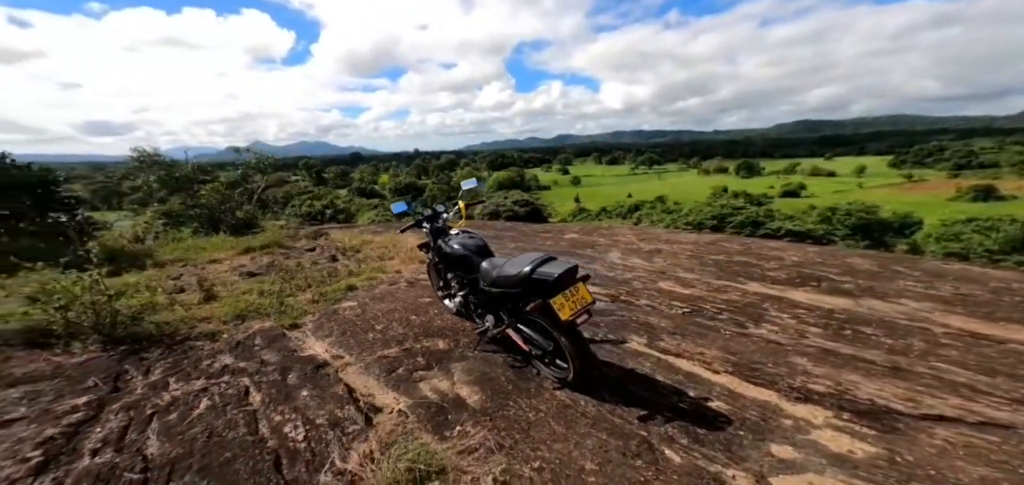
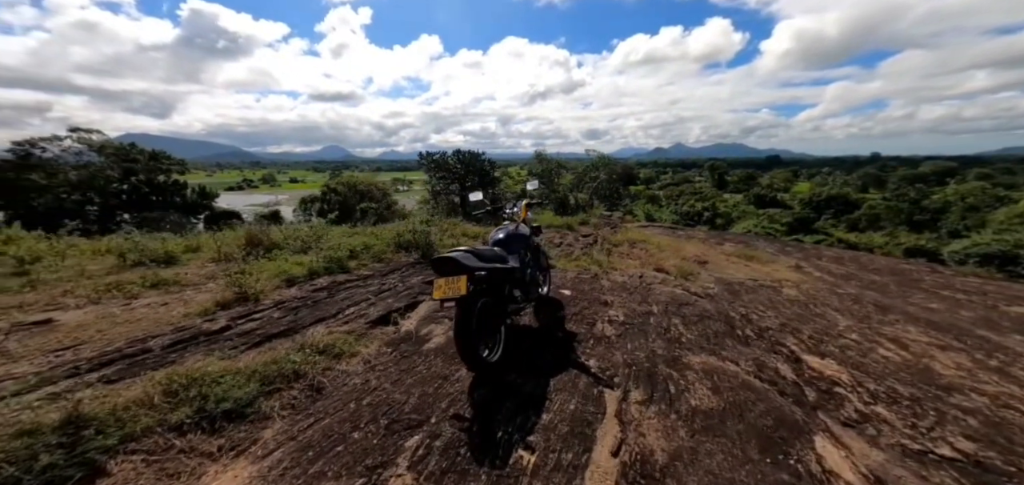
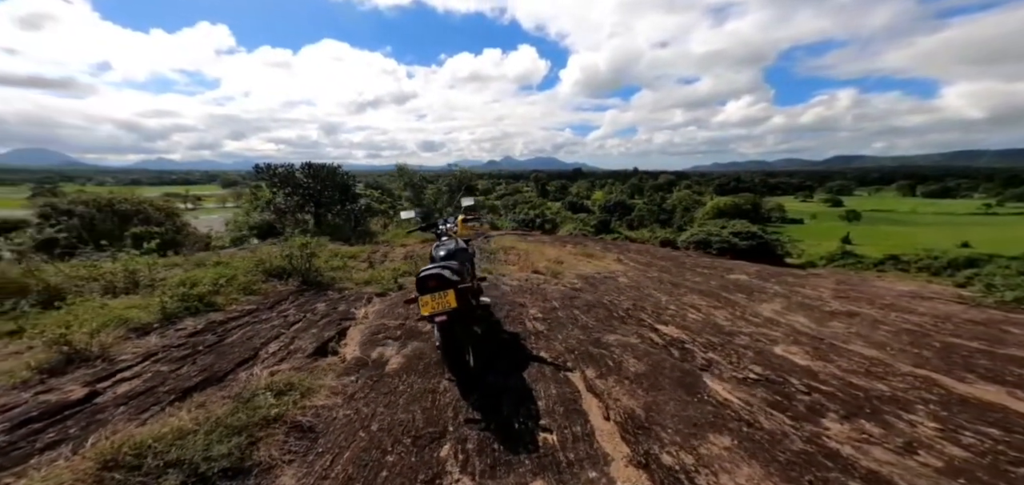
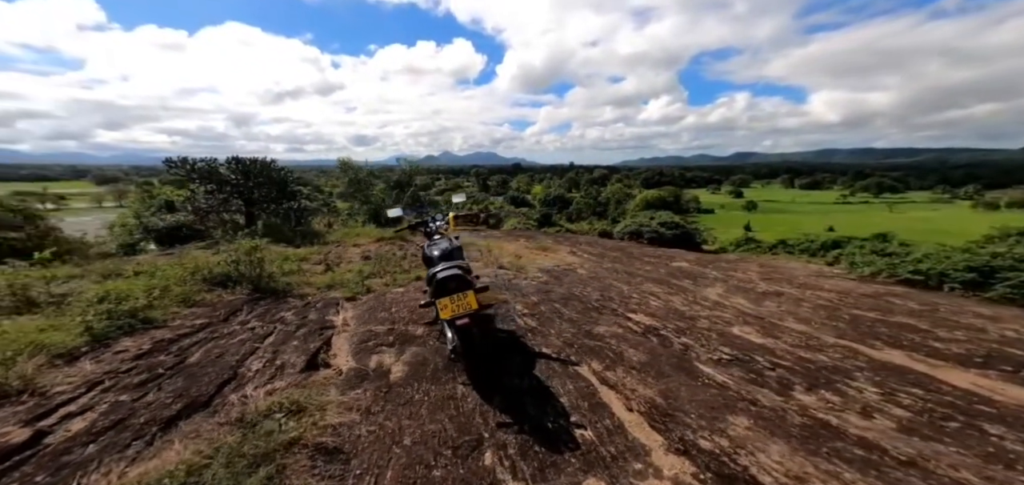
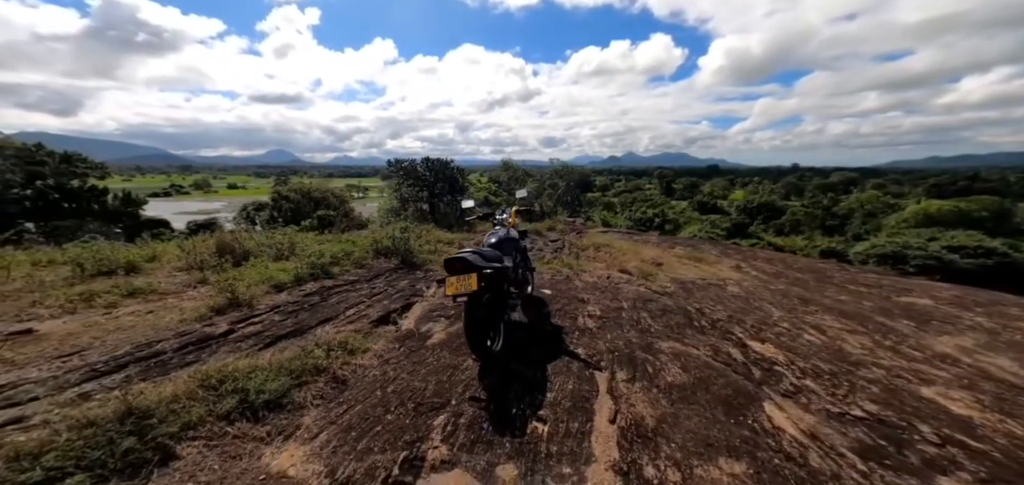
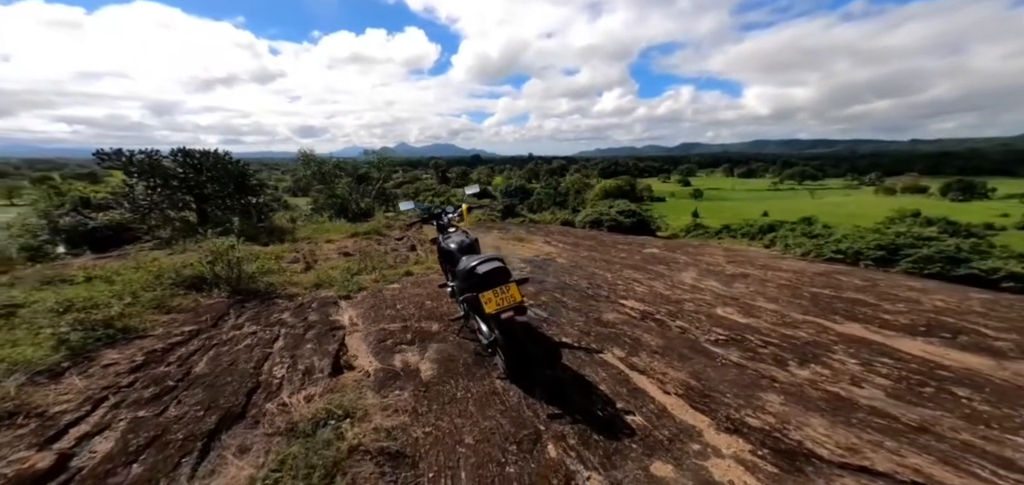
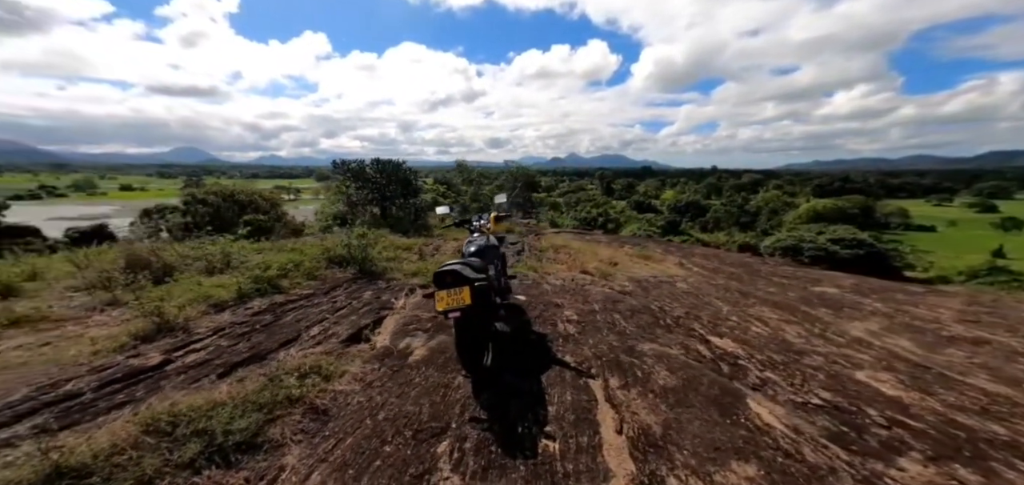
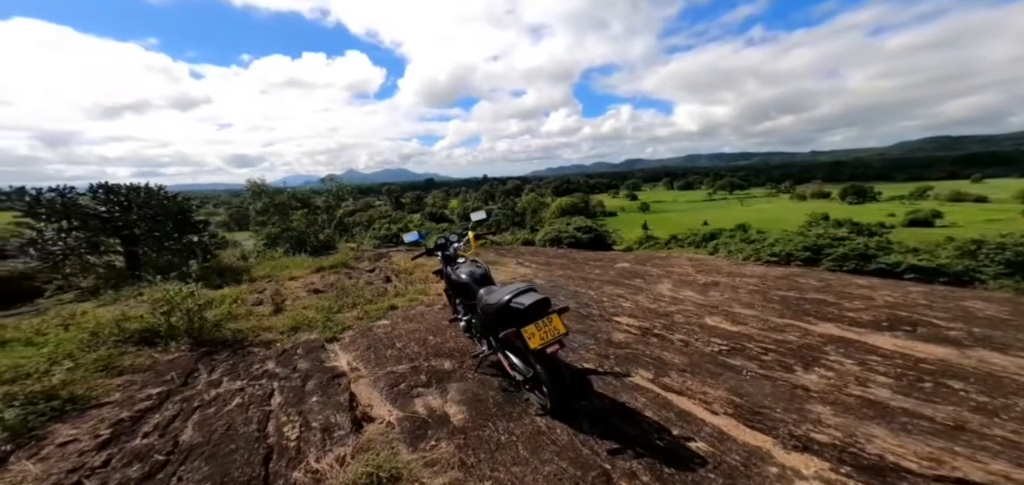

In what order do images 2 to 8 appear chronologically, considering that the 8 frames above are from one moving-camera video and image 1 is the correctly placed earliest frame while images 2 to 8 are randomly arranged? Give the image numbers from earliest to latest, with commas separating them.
8, 6, 4, 3, 7, 5, 2
